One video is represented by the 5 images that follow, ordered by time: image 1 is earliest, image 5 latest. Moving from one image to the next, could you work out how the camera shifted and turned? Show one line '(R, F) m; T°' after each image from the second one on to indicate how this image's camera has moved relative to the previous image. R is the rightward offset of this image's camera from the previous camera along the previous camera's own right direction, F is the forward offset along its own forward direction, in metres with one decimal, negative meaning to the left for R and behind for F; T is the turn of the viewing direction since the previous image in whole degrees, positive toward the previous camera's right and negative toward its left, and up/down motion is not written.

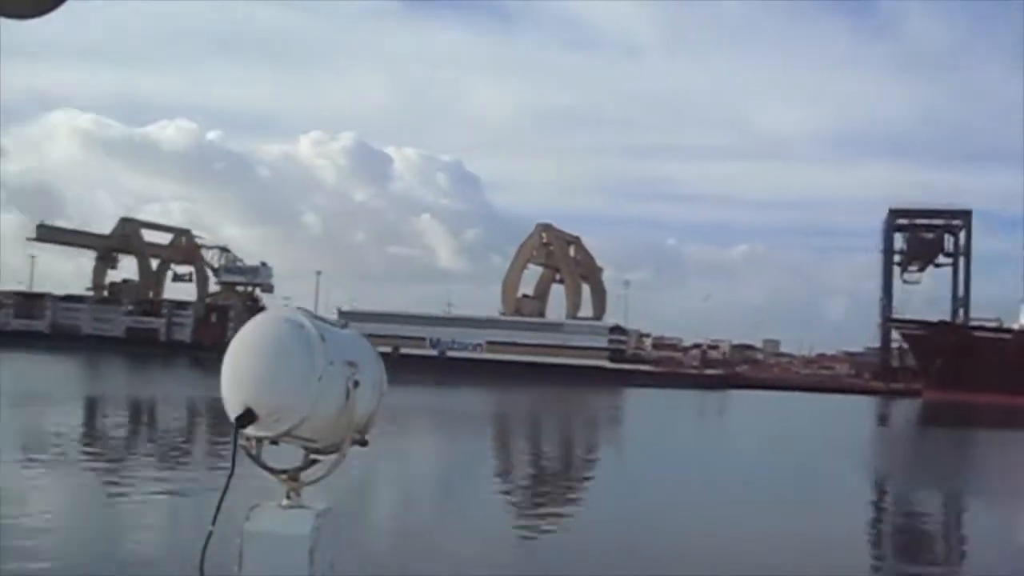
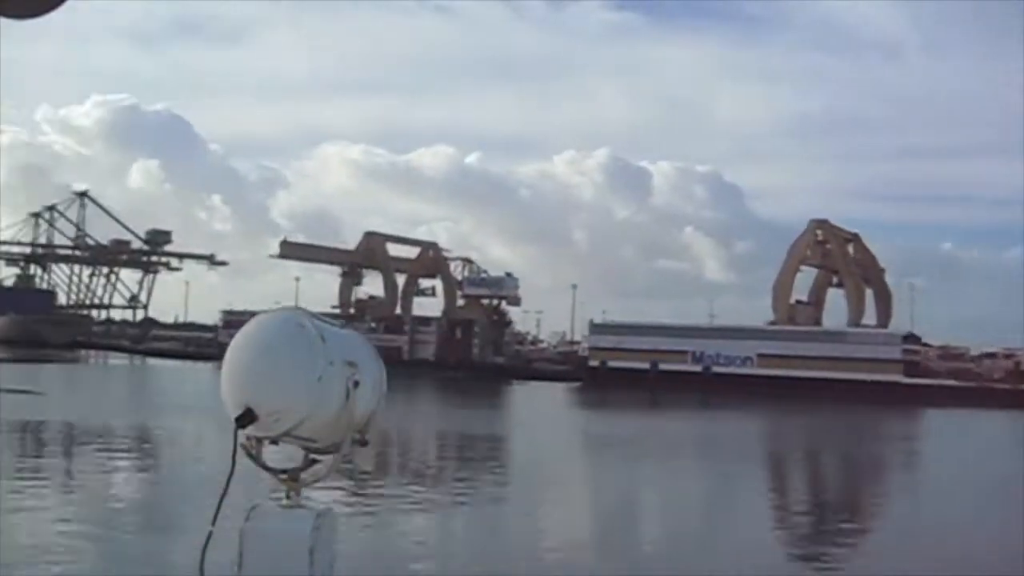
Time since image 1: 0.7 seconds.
(-0.1, +1.2) m; -12°
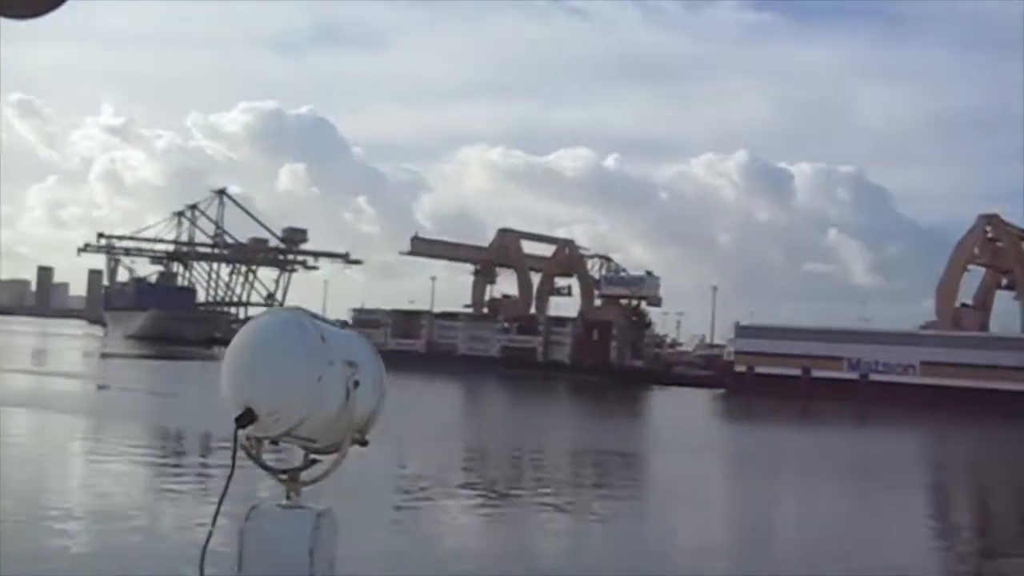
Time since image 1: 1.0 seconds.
(0.0, +0.6) m; -6°
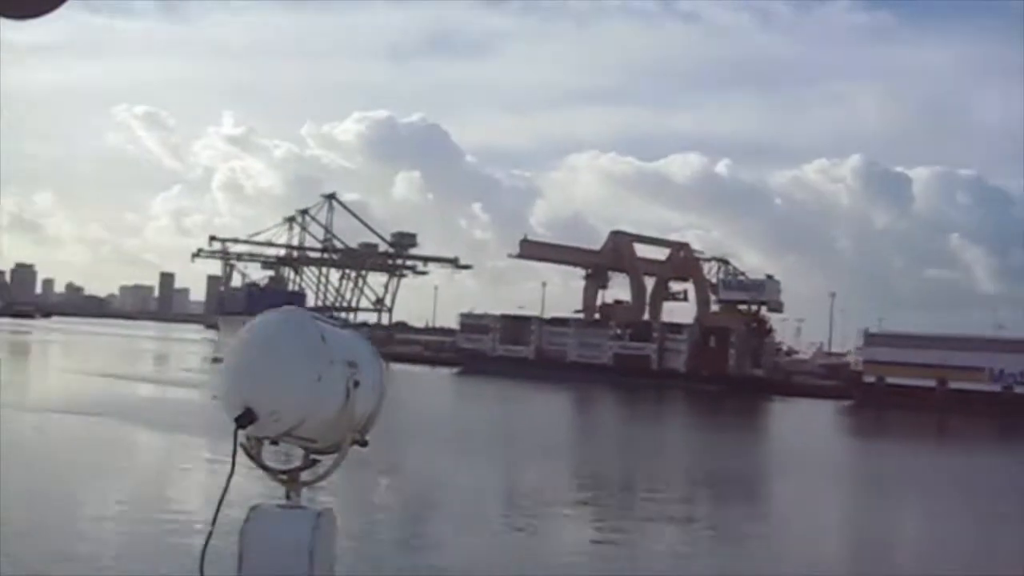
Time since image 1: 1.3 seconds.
(0.0, +0.5) m; -5°
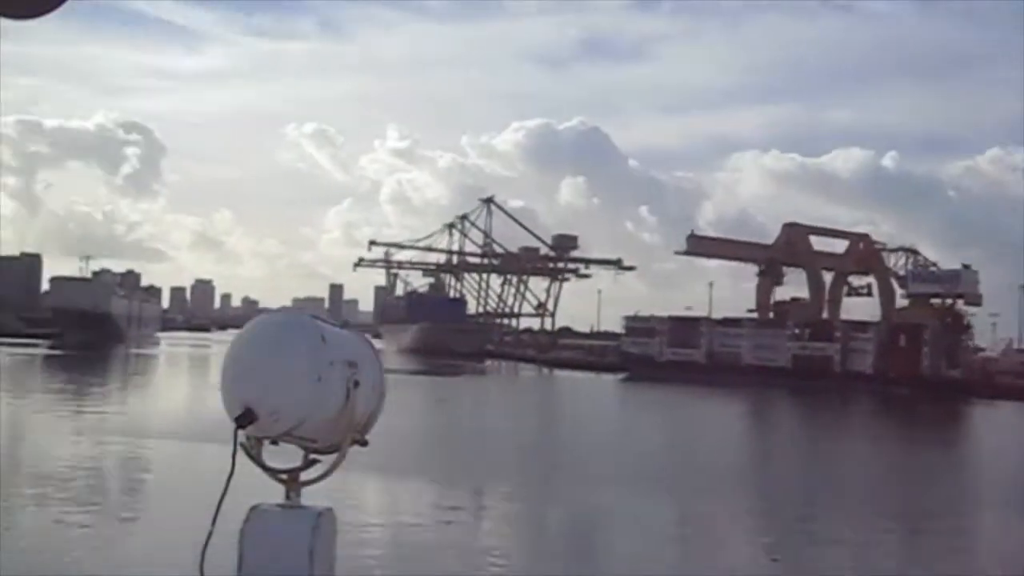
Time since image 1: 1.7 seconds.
(0.0, +0.6) m; -8°
